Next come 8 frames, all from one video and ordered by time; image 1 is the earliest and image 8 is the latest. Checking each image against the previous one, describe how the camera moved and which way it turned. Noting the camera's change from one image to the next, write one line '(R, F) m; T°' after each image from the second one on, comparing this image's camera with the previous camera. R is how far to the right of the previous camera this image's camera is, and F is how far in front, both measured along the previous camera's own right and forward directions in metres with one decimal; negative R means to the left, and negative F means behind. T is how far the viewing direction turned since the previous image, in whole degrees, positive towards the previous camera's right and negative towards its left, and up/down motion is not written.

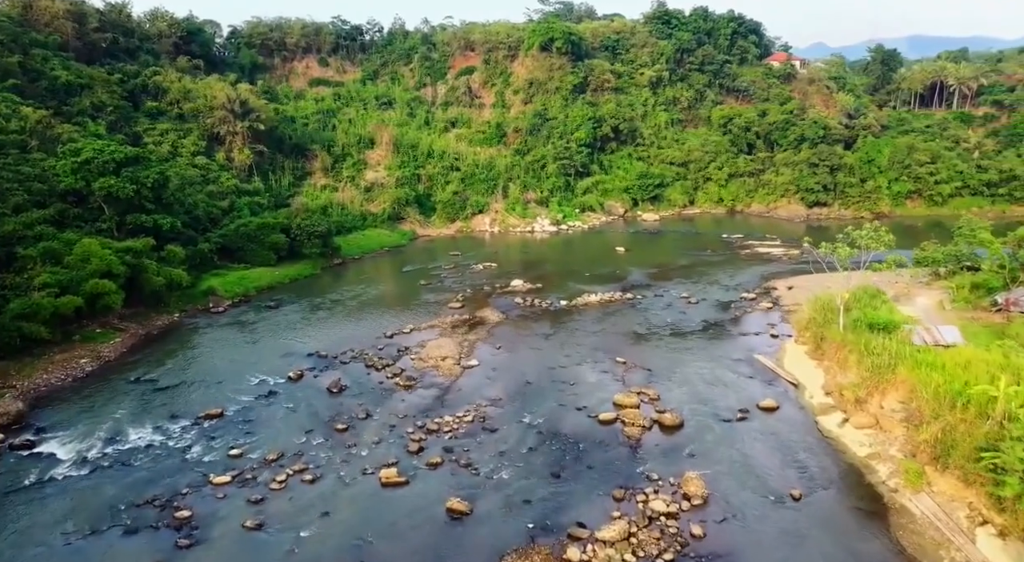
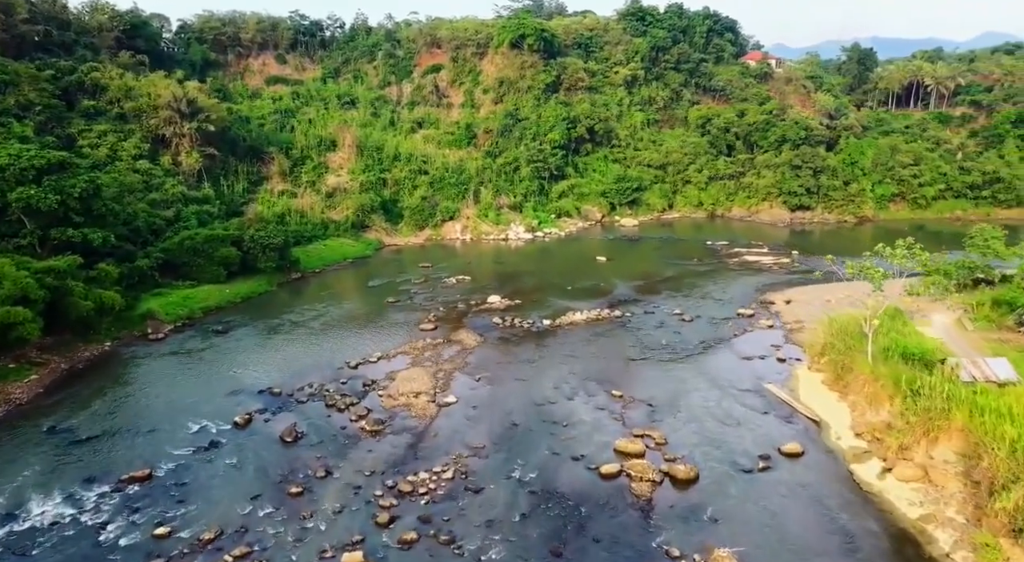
(-0.5, +3.4) m; +3°
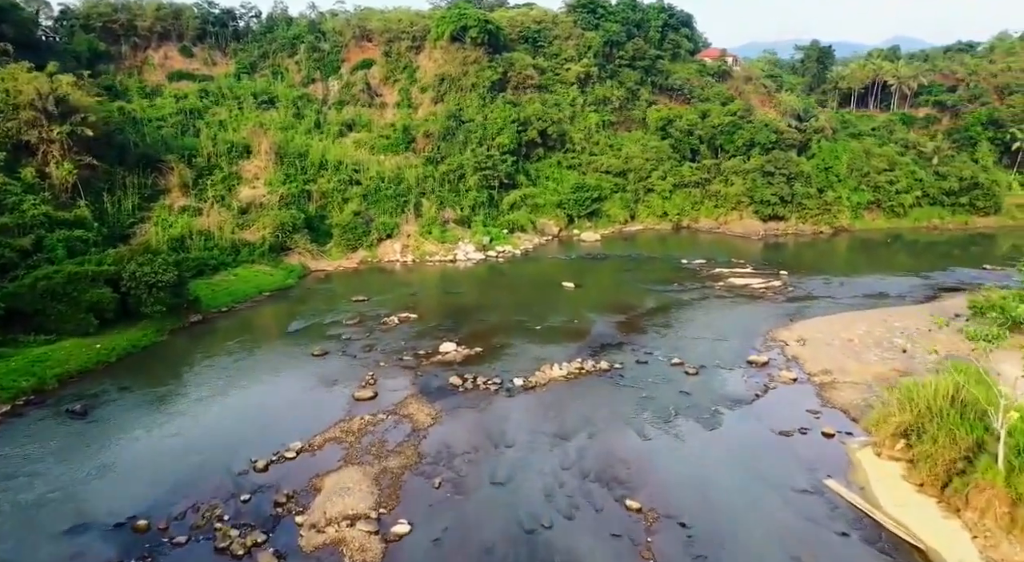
(-0.9, +7.2) m; +5°
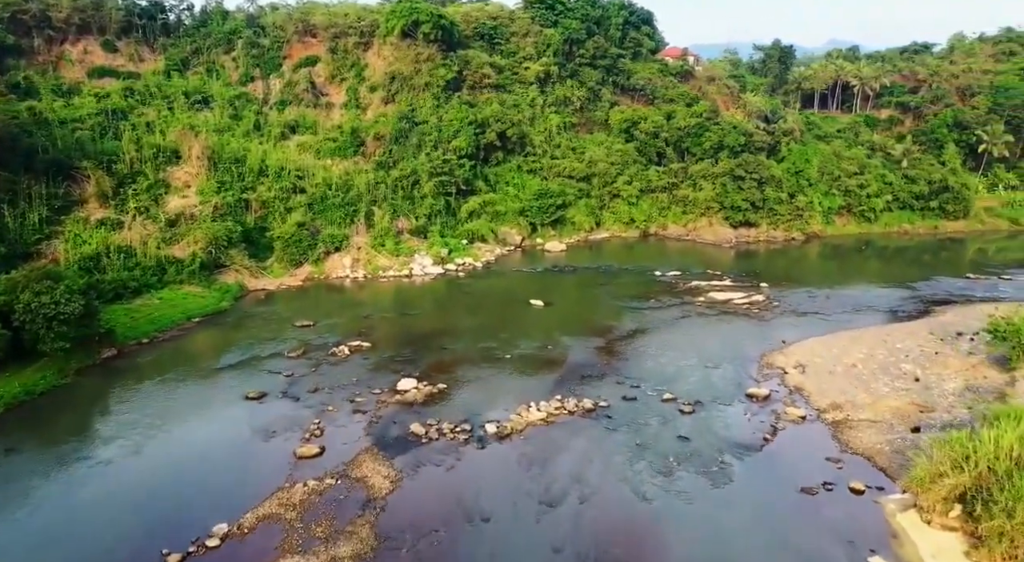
(-0.5, +3.7) m; +4°
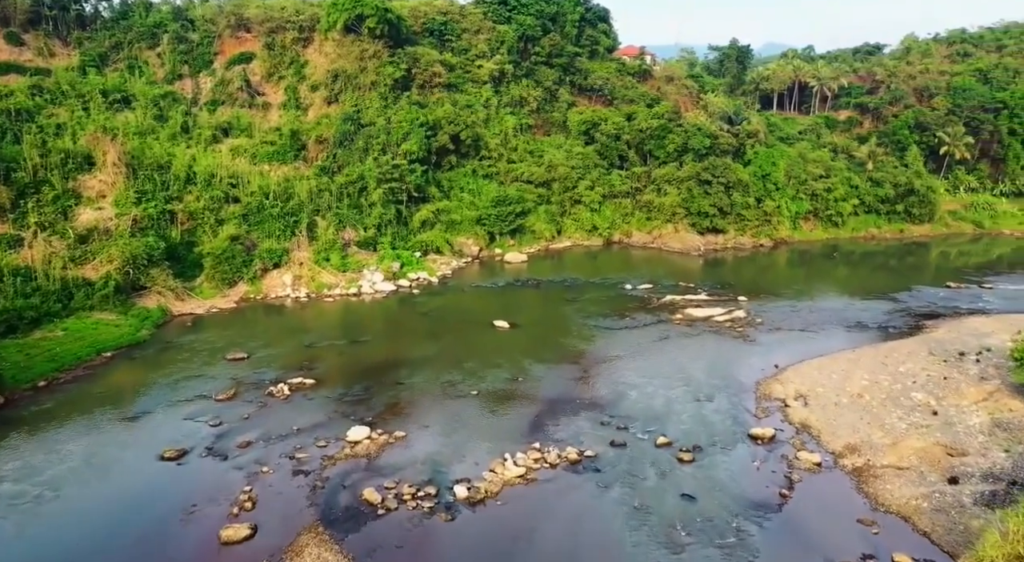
(-0.6, +3.6) m; +4°
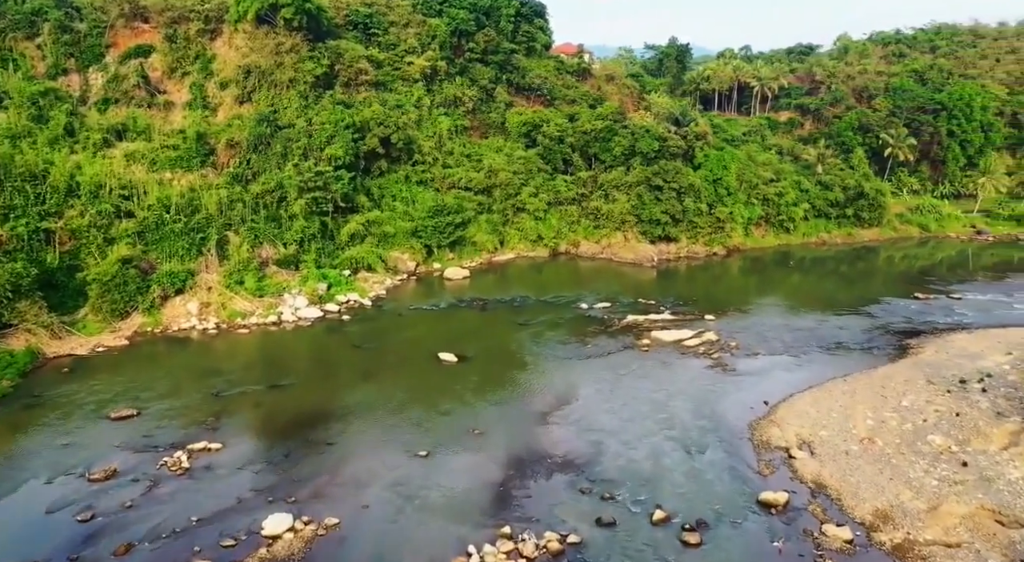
(-0.7, +4.4) m; +6°
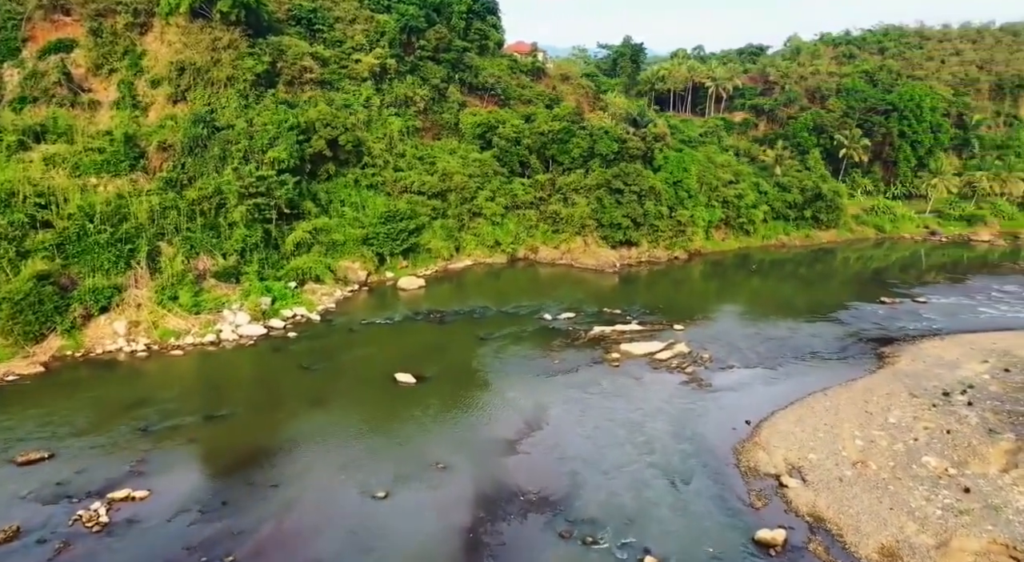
(-0.4, +2.1) m; +4°
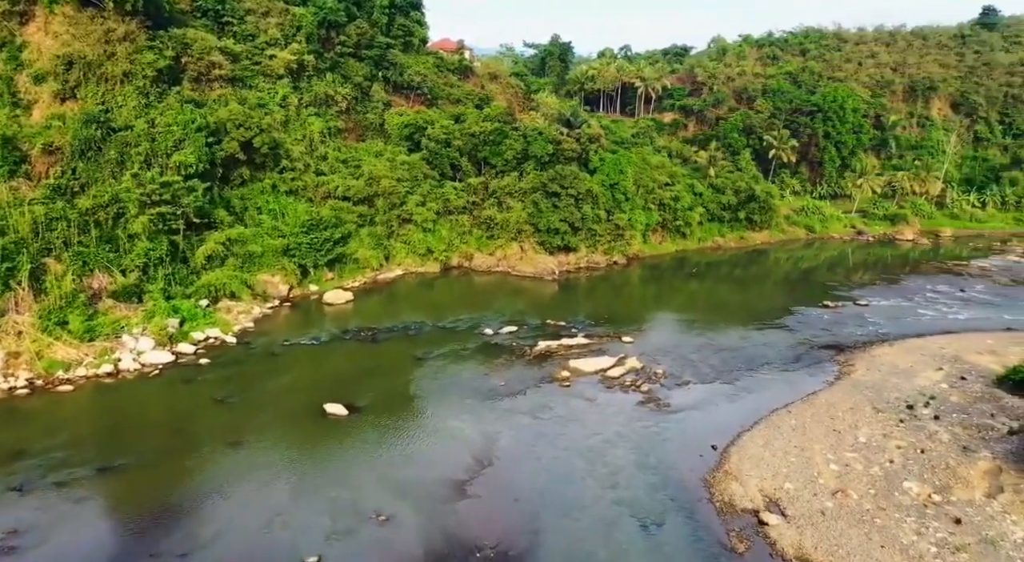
(-0.6, +2.4) m; +6°
